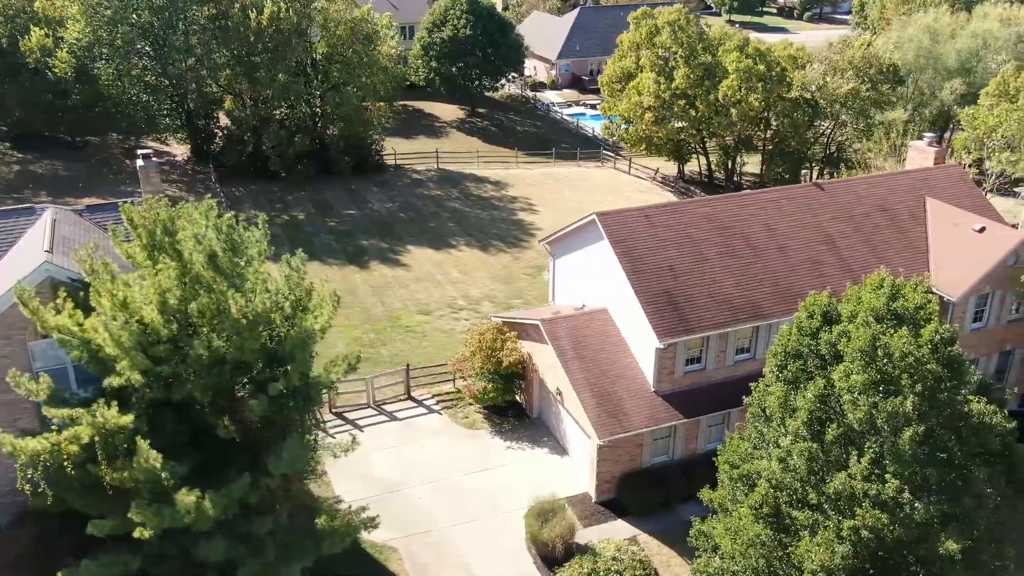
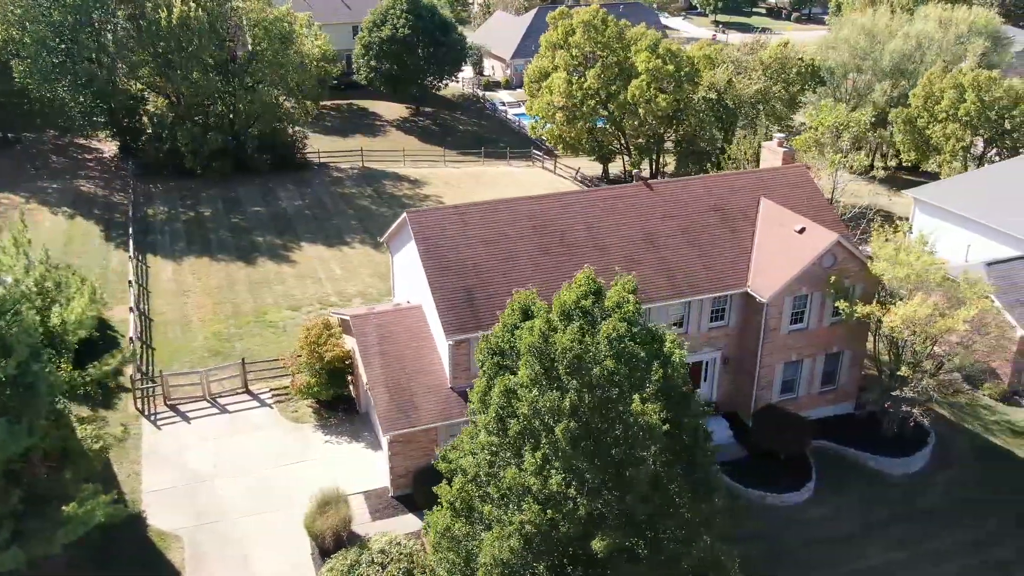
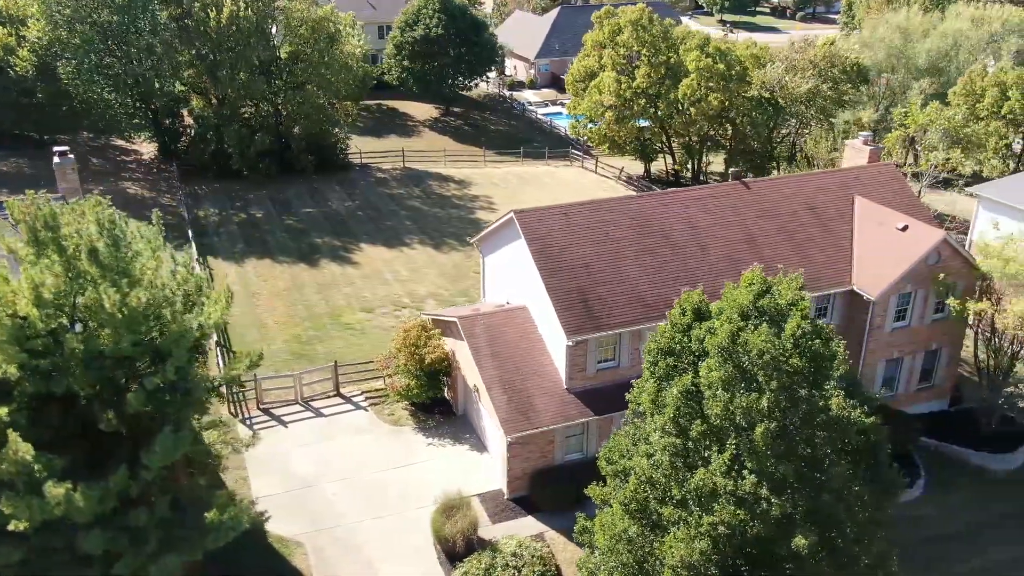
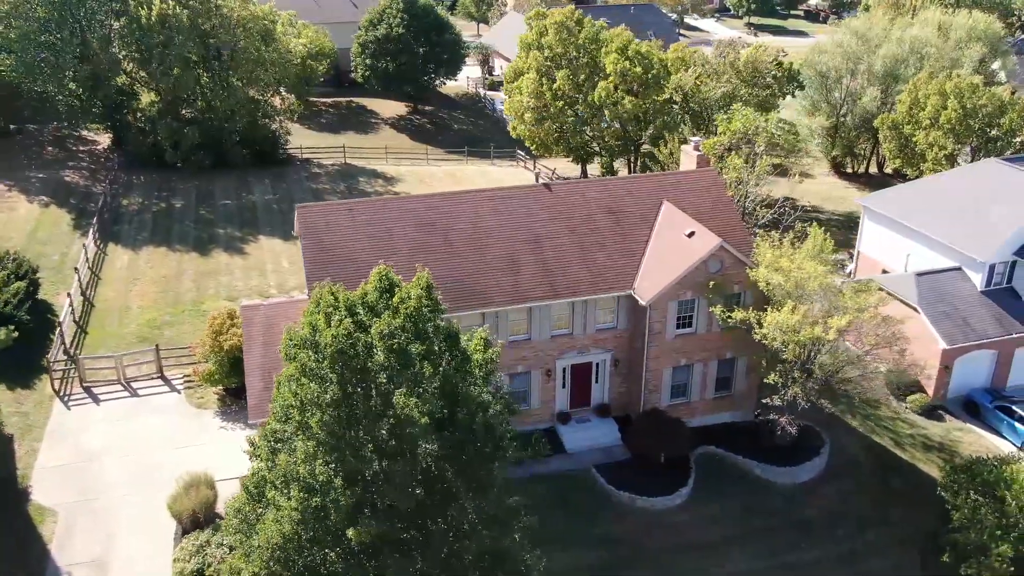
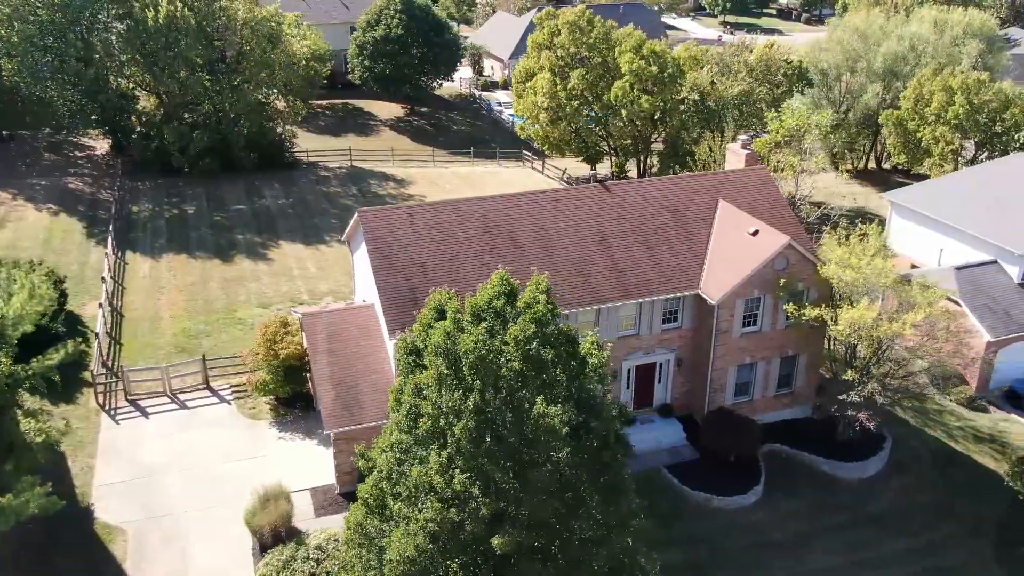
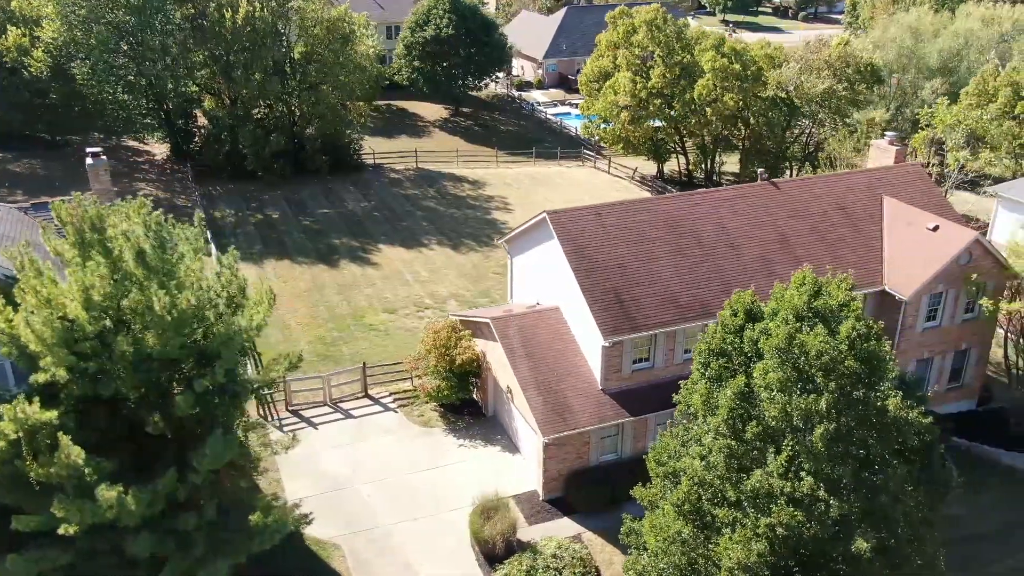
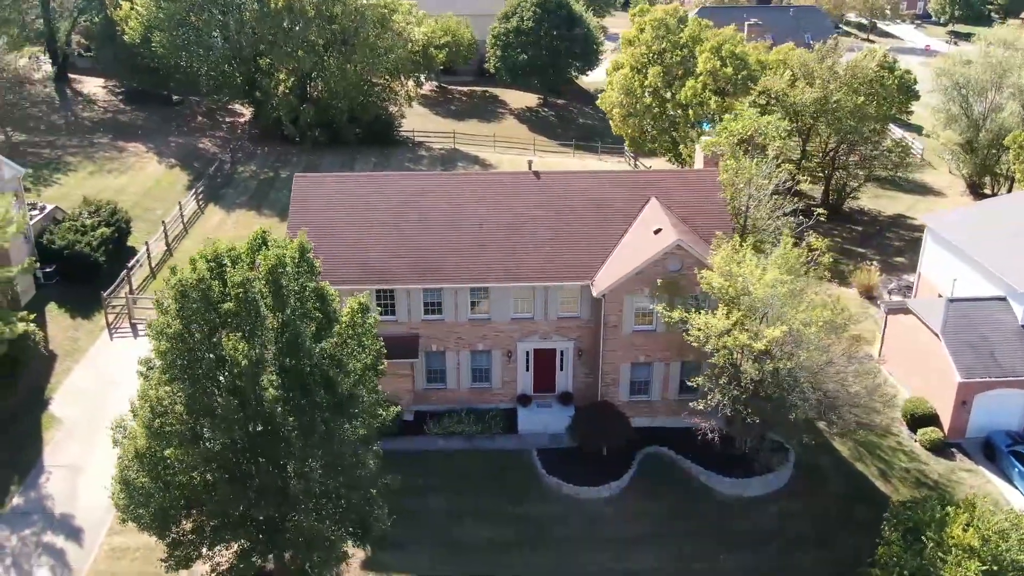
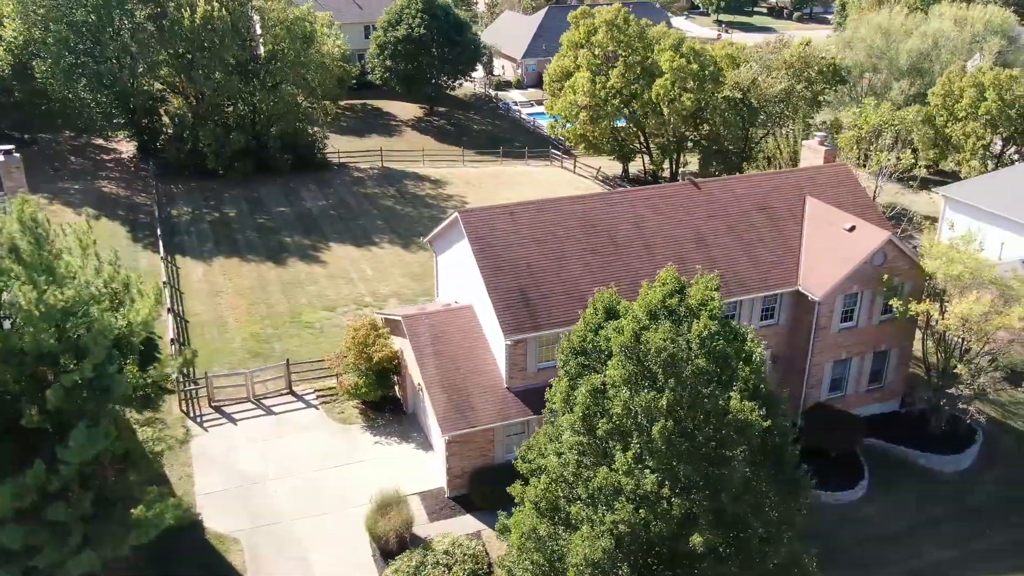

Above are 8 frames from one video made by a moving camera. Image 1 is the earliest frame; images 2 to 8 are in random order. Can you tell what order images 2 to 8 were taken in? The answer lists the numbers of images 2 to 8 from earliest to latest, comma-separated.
6, 3, 8, 2, 5, 4, 7
